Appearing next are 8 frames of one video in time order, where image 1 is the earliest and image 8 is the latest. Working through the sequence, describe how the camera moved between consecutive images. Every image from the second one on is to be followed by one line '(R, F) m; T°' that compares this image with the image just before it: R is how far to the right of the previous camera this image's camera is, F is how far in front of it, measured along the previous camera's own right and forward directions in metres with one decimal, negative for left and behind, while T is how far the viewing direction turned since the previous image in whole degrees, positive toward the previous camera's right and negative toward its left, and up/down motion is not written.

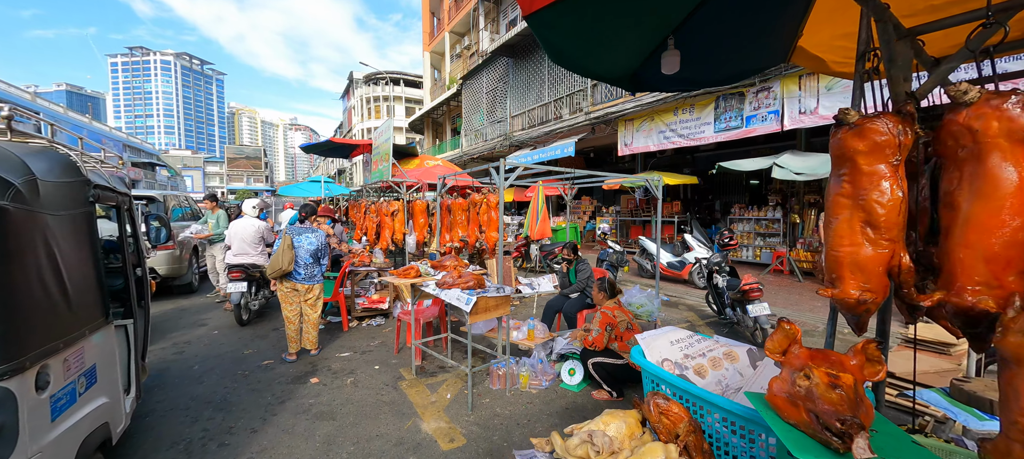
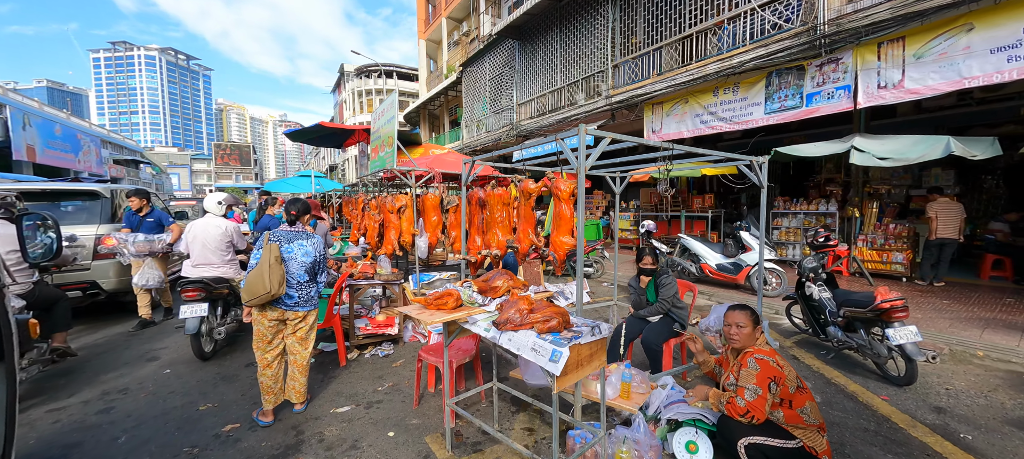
(-0.6, +1.2) m; +1°
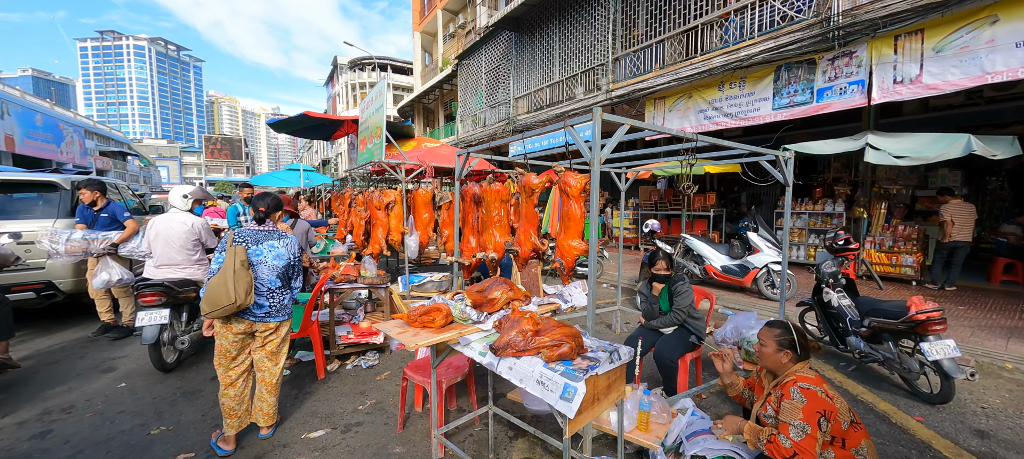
(0.0, +0.4) m; +1°
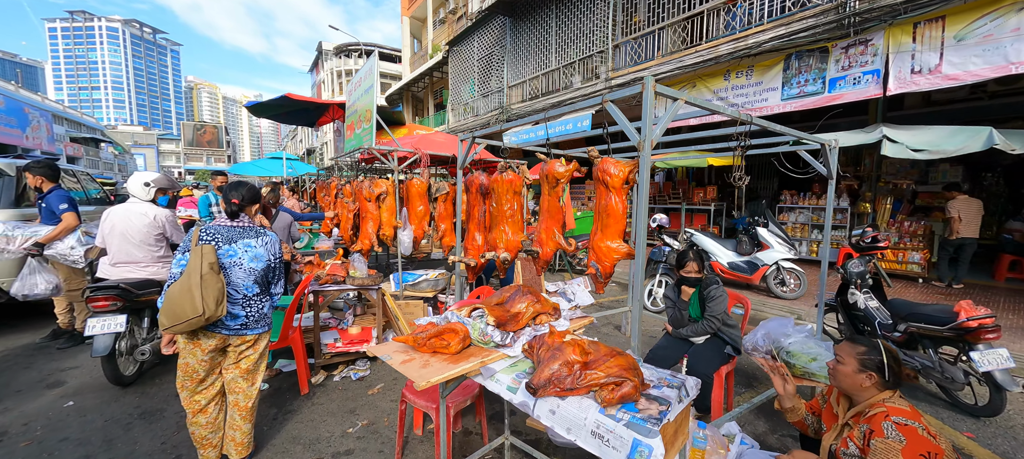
(-0.2, +0.4) m; +2°
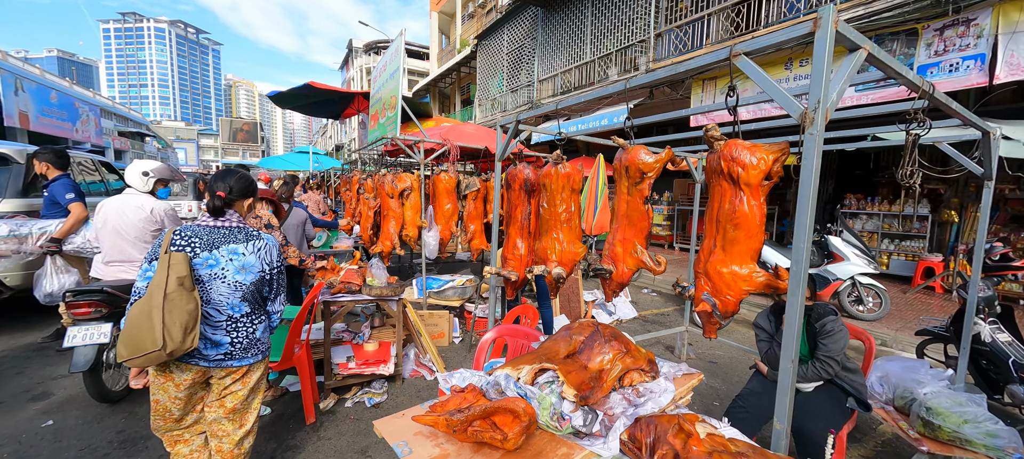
(-0.2, +0.5) m; -3°
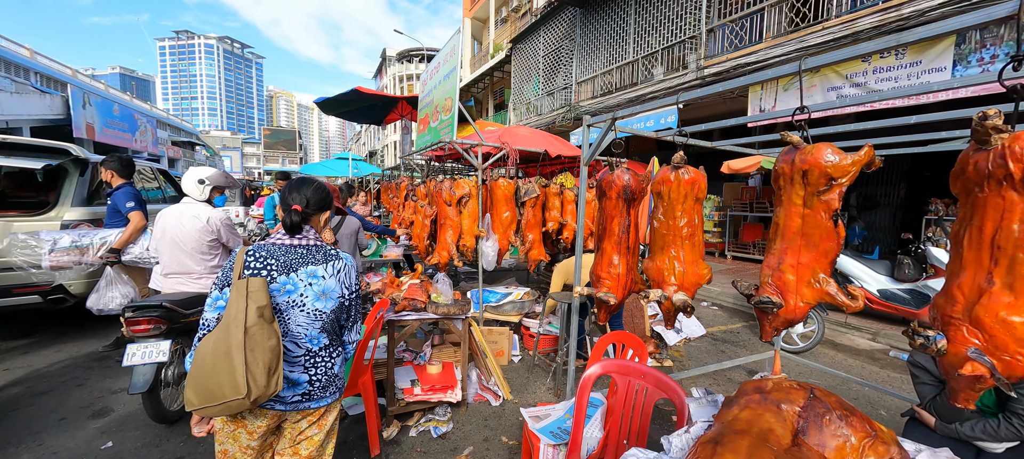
(-0.4, +0.3) m; -4°
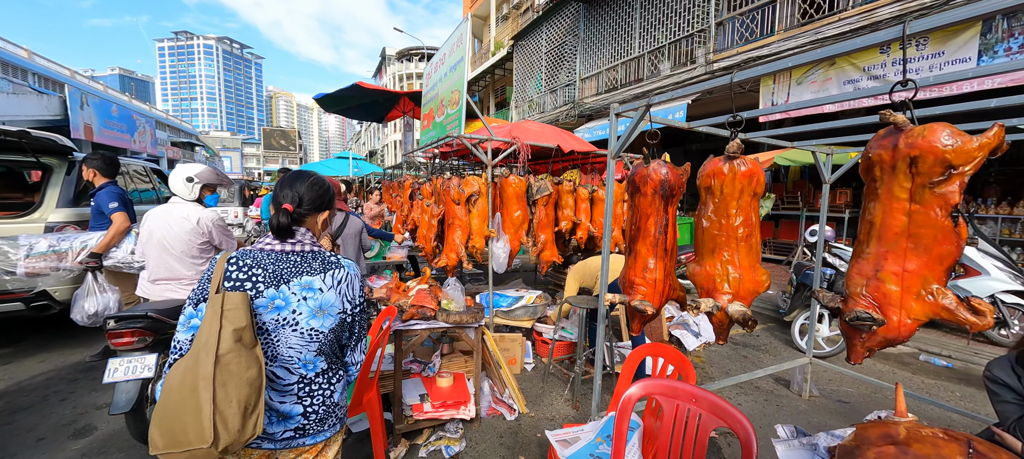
(-0.1, +0.2) m; 0°
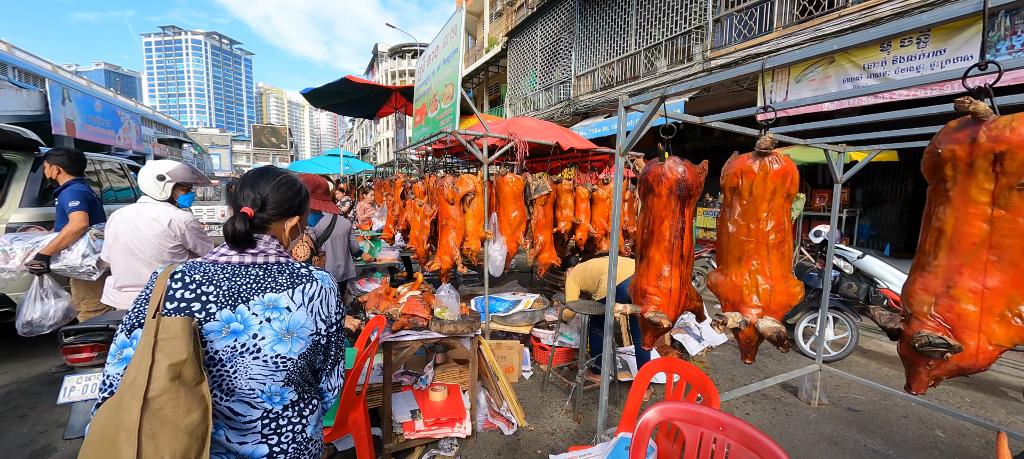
(0.0, +0.2) m; +1°
